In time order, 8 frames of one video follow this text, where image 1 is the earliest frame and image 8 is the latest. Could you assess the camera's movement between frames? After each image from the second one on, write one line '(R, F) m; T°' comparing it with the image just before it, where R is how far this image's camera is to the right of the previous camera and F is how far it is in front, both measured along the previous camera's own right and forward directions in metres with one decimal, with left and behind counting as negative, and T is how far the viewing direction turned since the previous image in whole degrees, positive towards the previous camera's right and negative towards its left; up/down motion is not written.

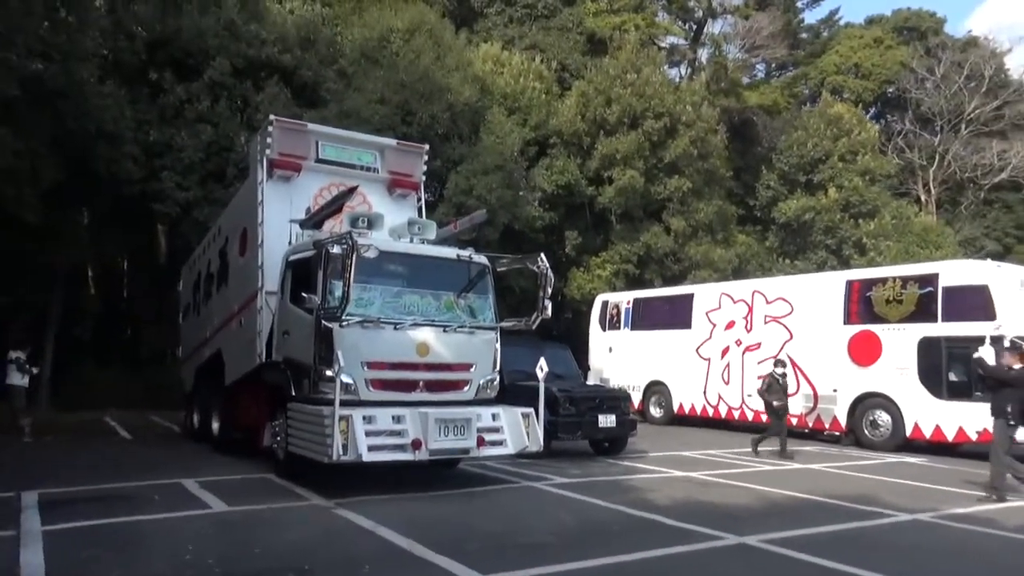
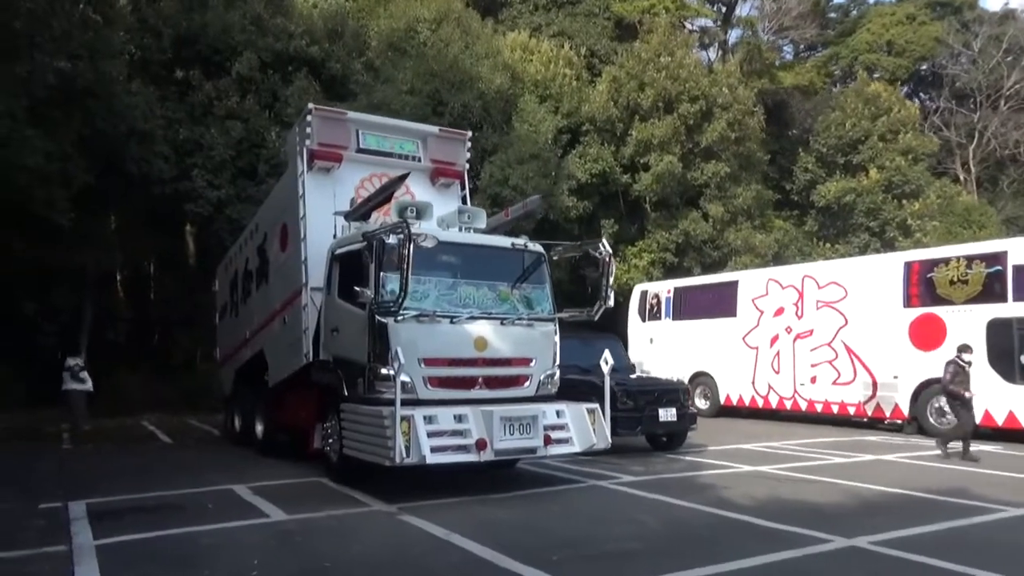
(-0.5, +0.6) m; -2°
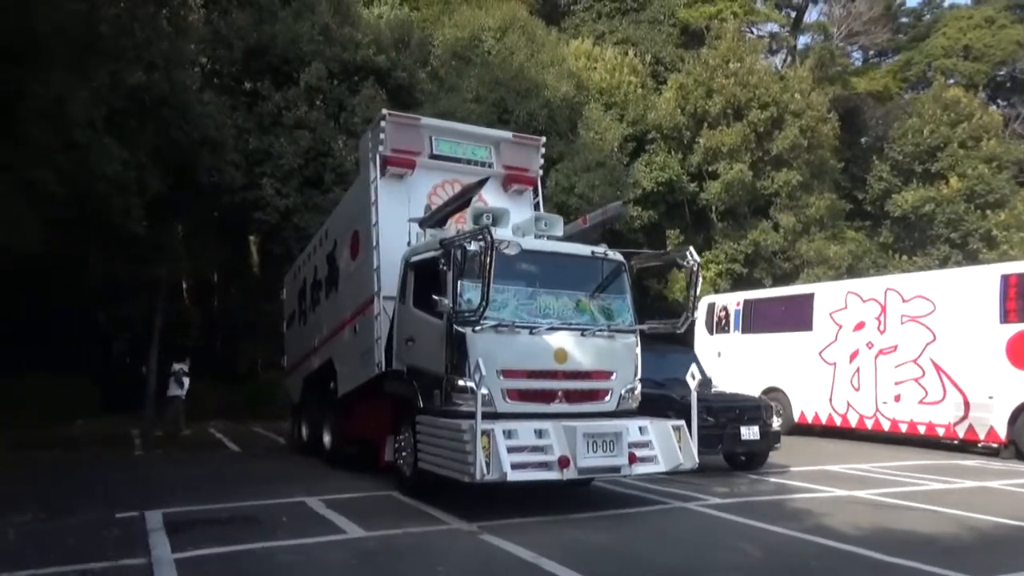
(-0.4, +0.4) m; -4°
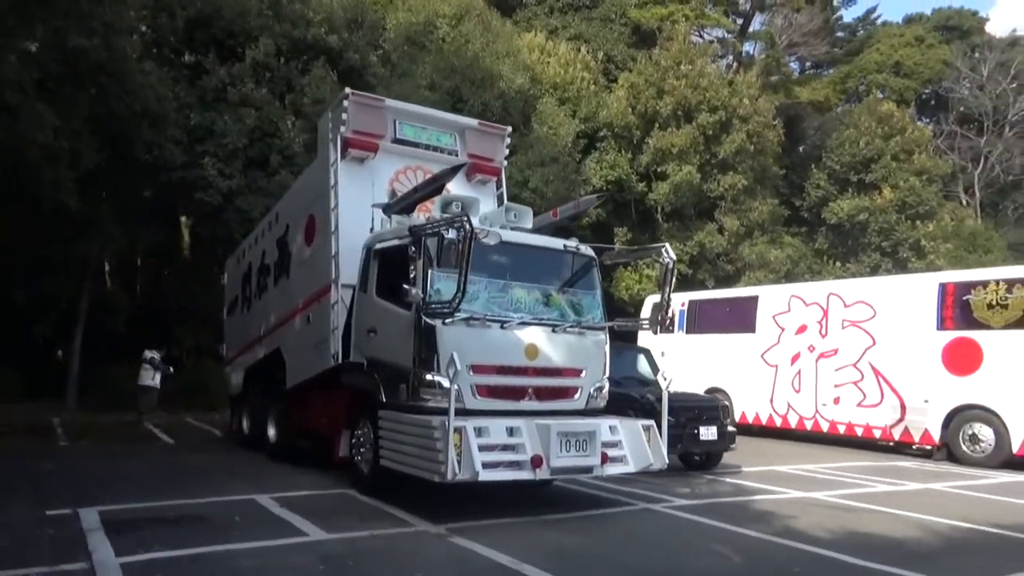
(-0.5, +0.3) m; +5°
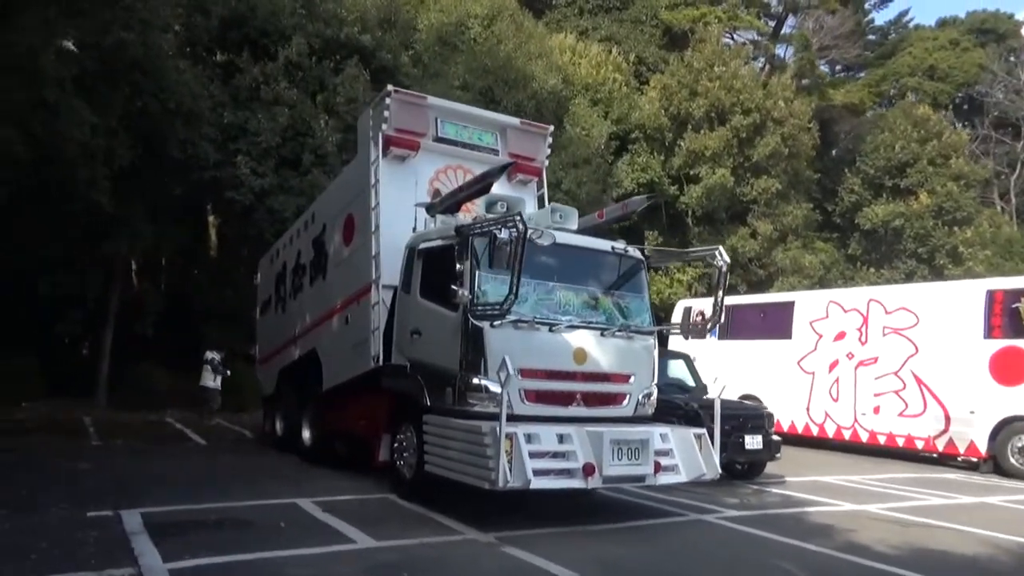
(-0.3, +0.2) m; -1°
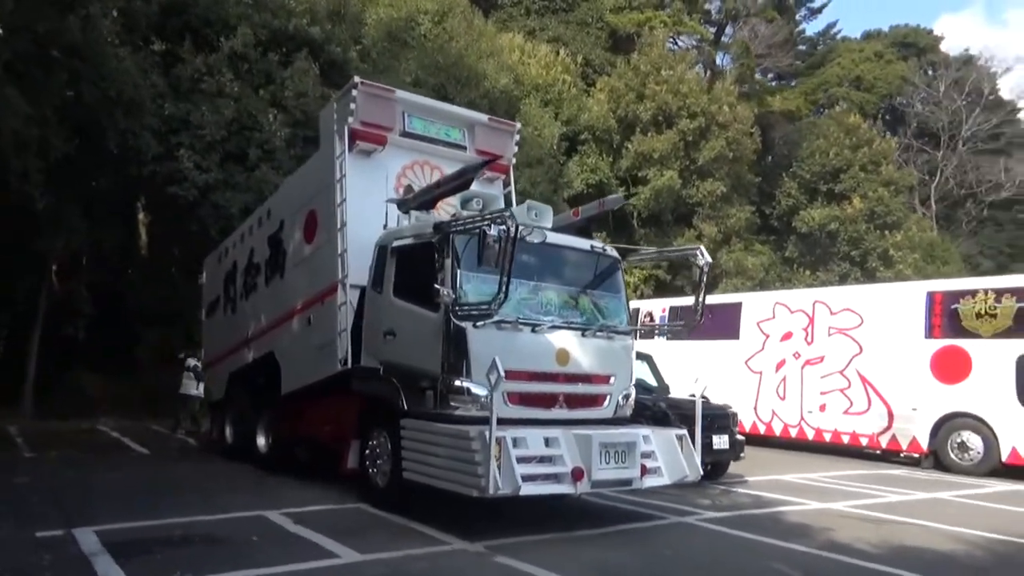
(-0.5, +0.3) m; +5°
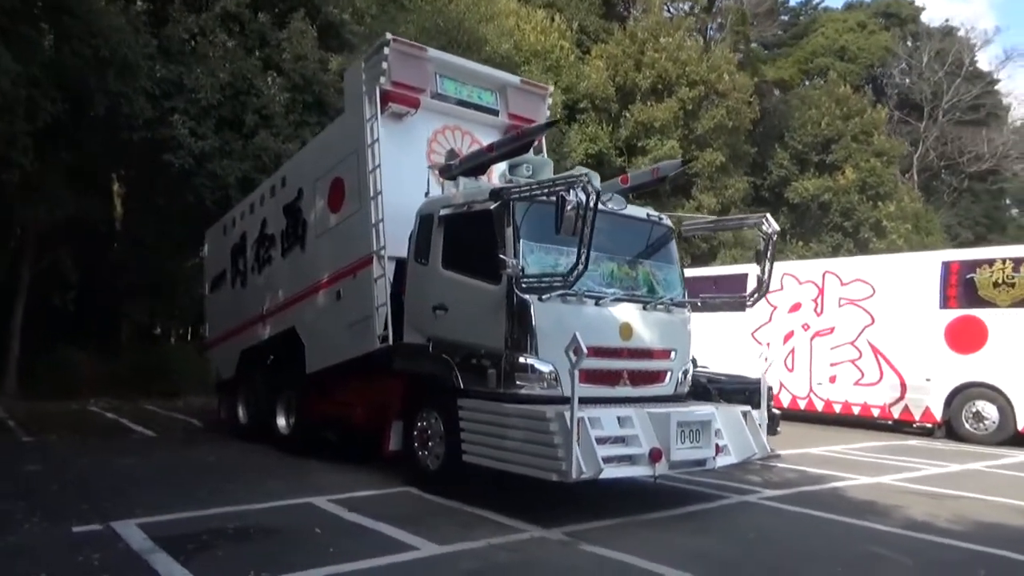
(-1.0, +0.5) m; +2°
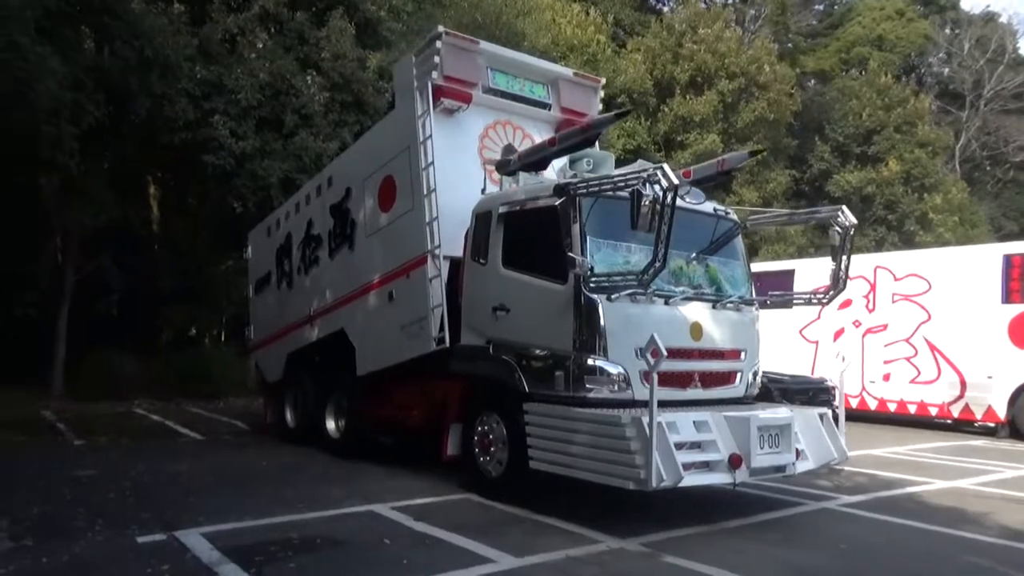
(-0.4, +0.3) m; -2°
